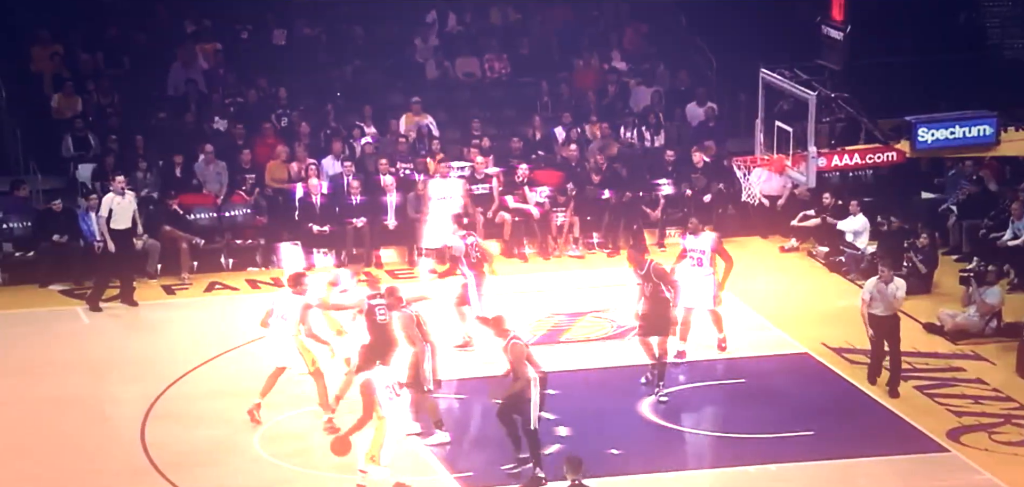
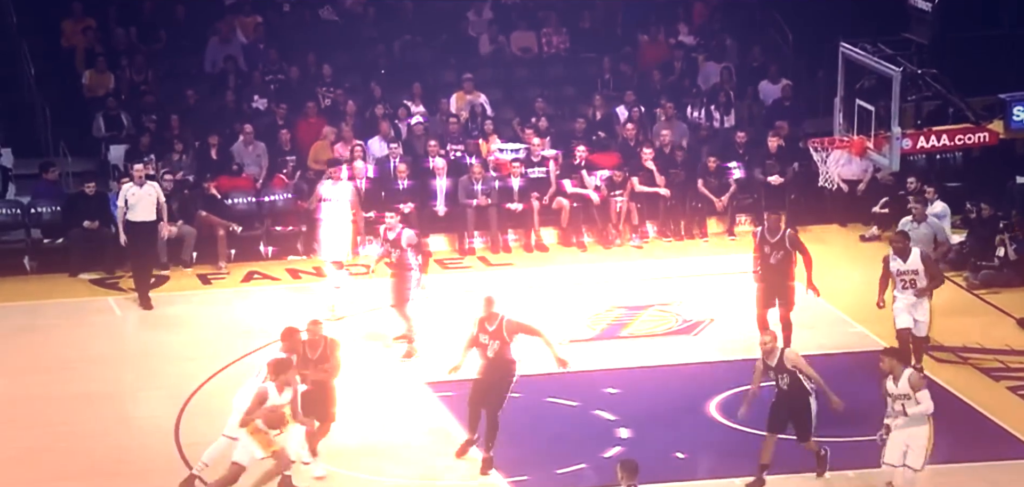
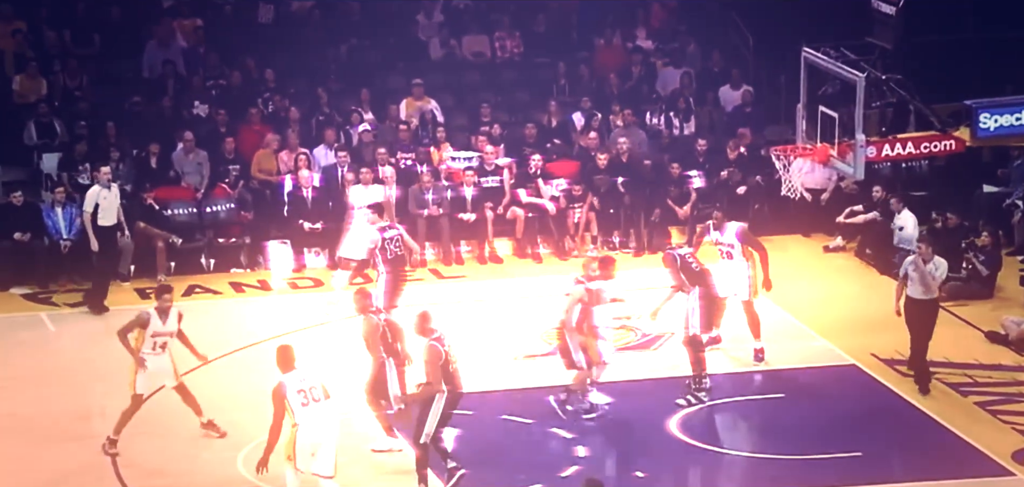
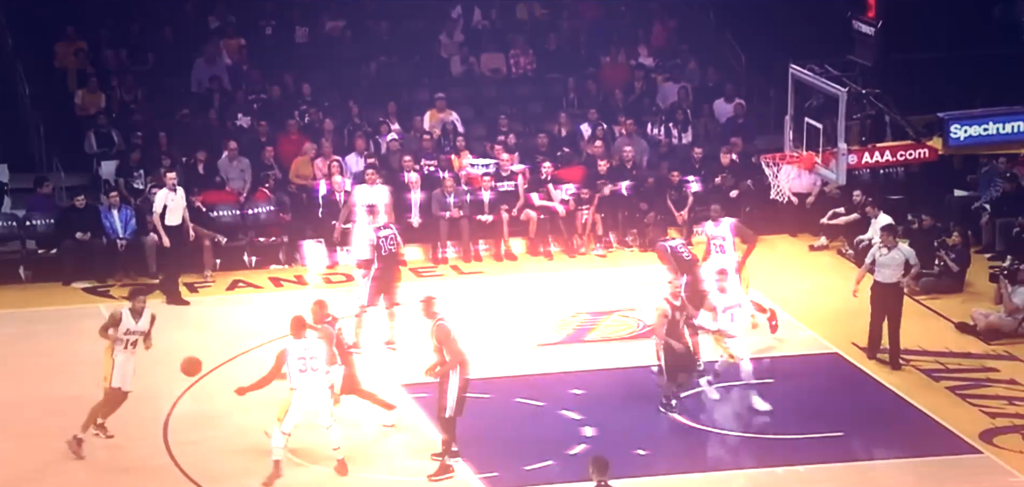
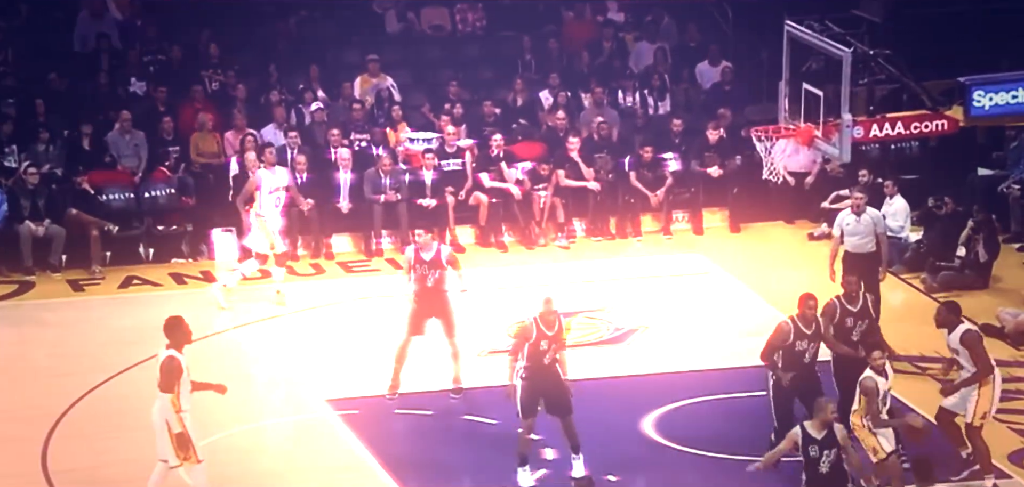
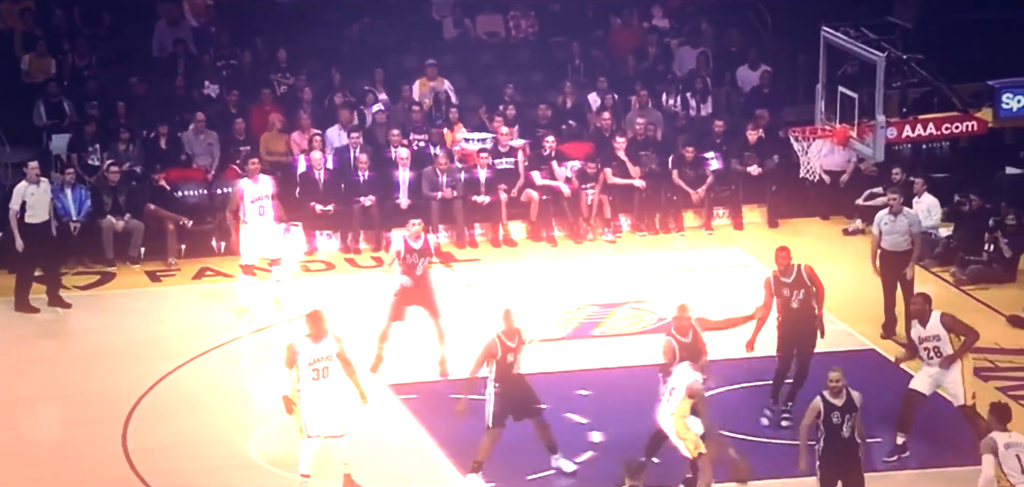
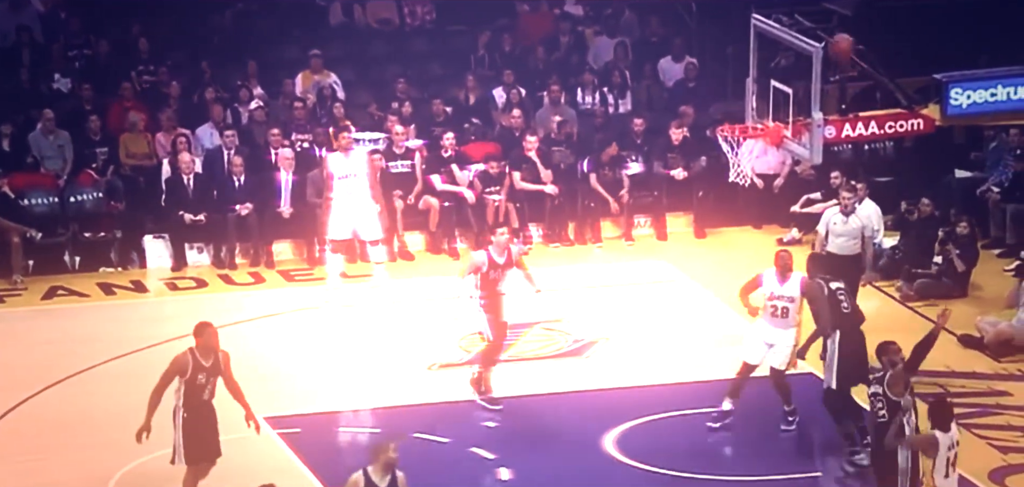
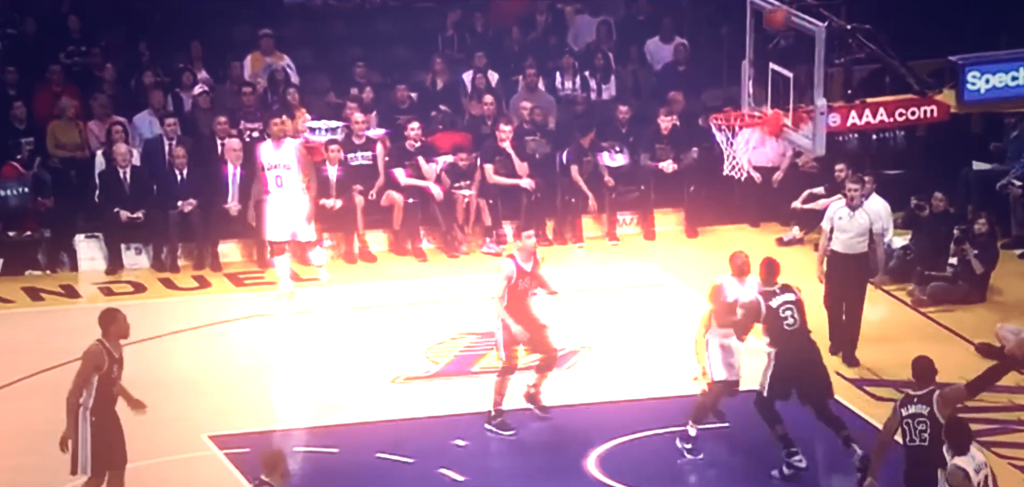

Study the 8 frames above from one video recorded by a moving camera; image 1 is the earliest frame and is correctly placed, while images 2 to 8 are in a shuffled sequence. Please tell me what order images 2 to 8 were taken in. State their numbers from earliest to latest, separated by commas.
3, 4, 2, 6, 5, 7, 8
